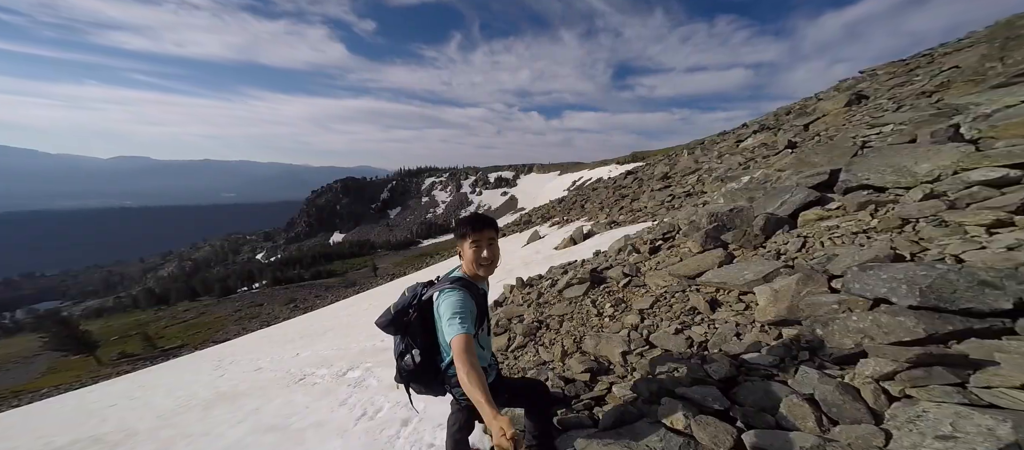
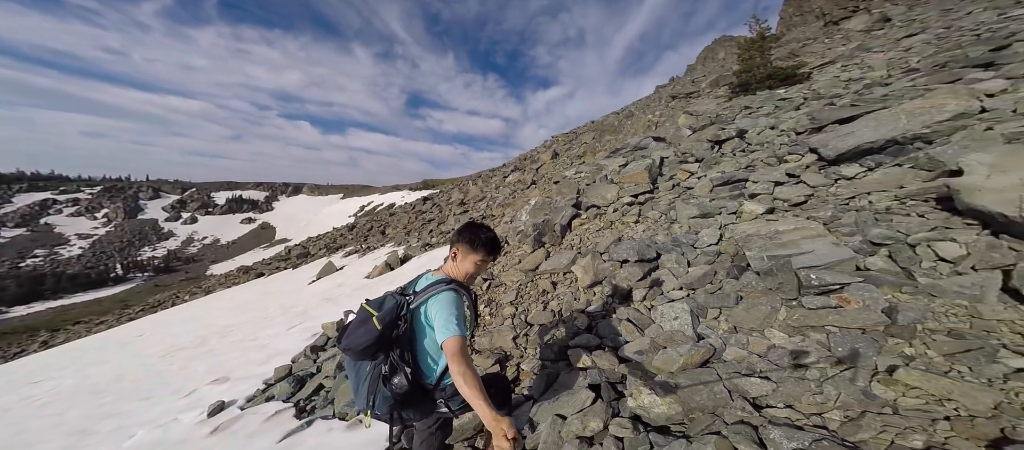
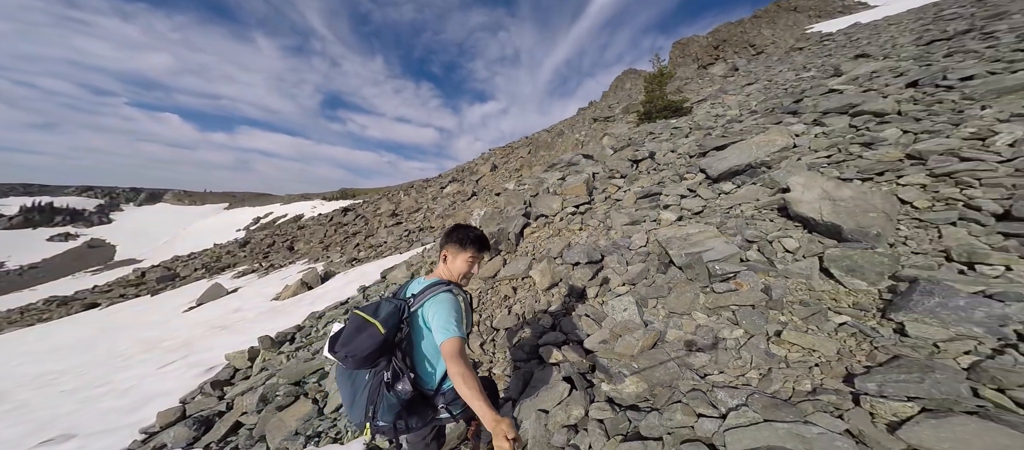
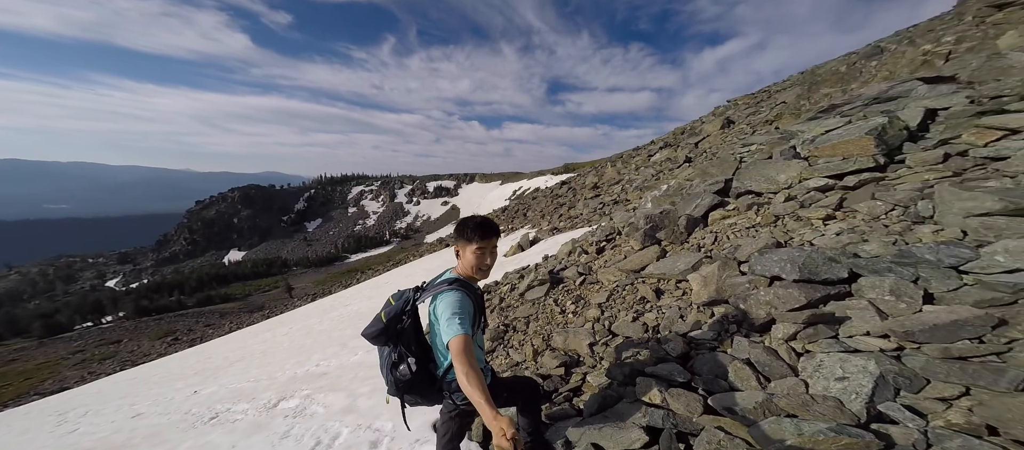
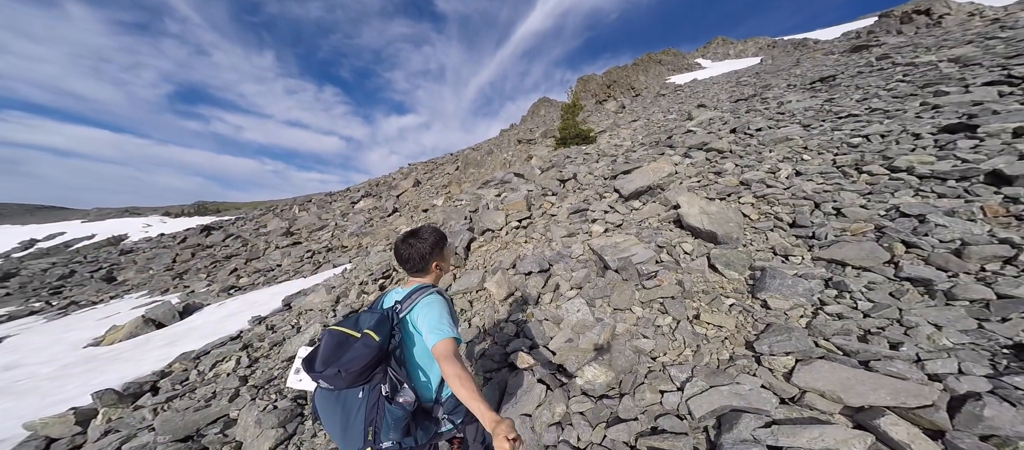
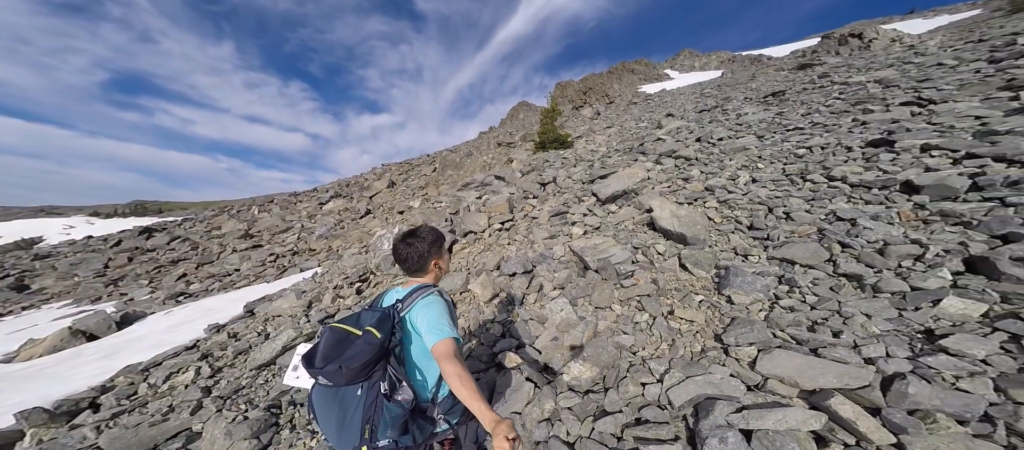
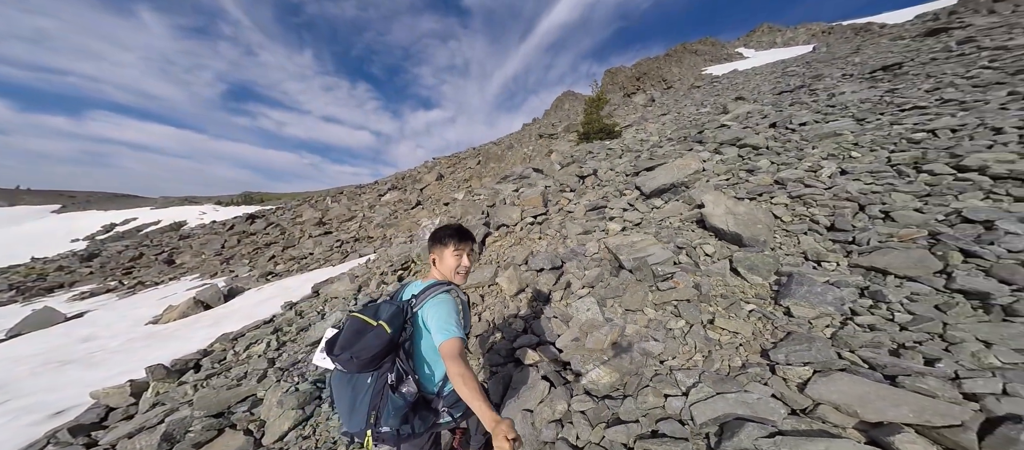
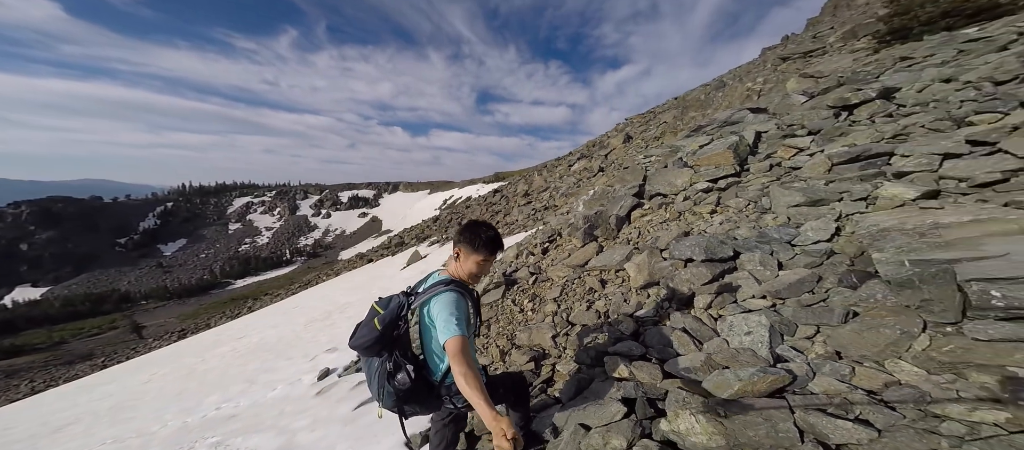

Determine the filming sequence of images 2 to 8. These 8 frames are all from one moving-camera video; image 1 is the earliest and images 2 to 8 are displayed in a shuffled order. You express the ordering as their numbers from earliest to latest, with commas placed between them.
4, 8, 2, 3, 7, 6, 5
